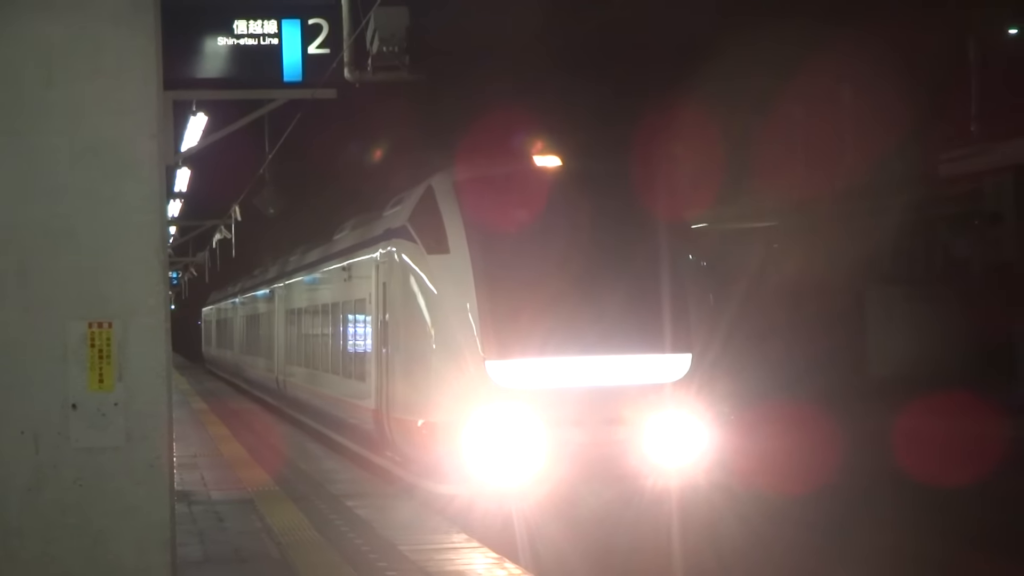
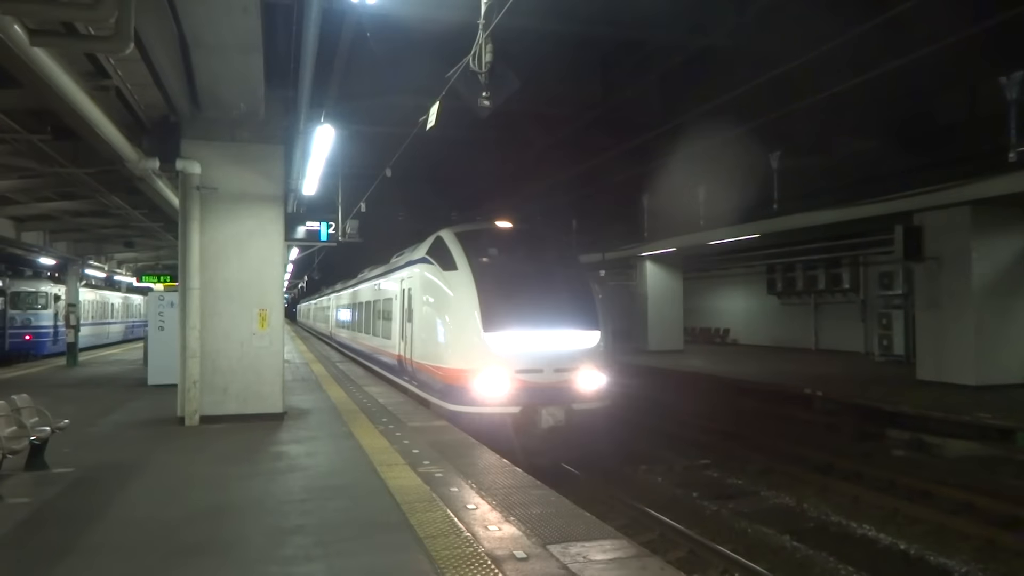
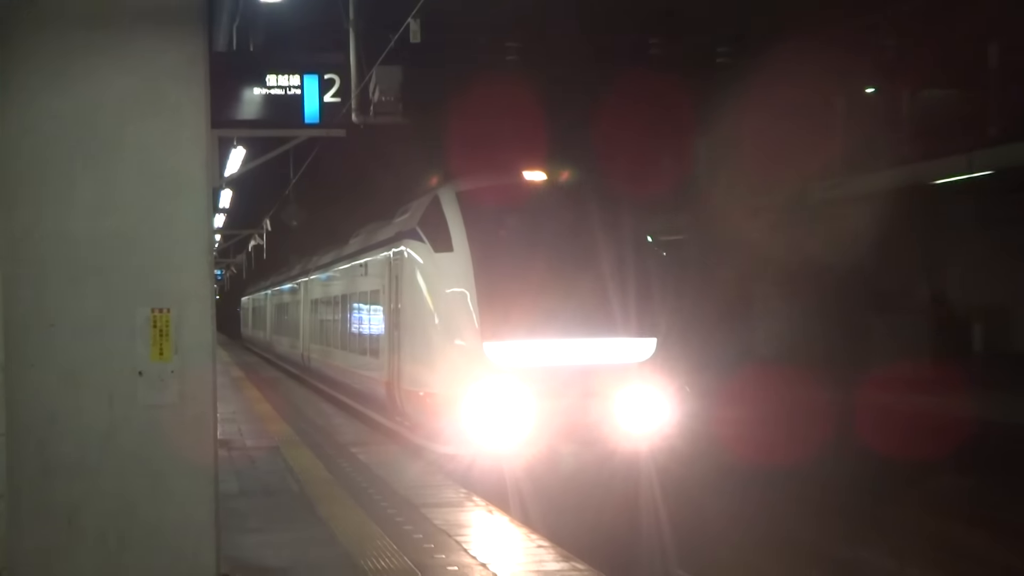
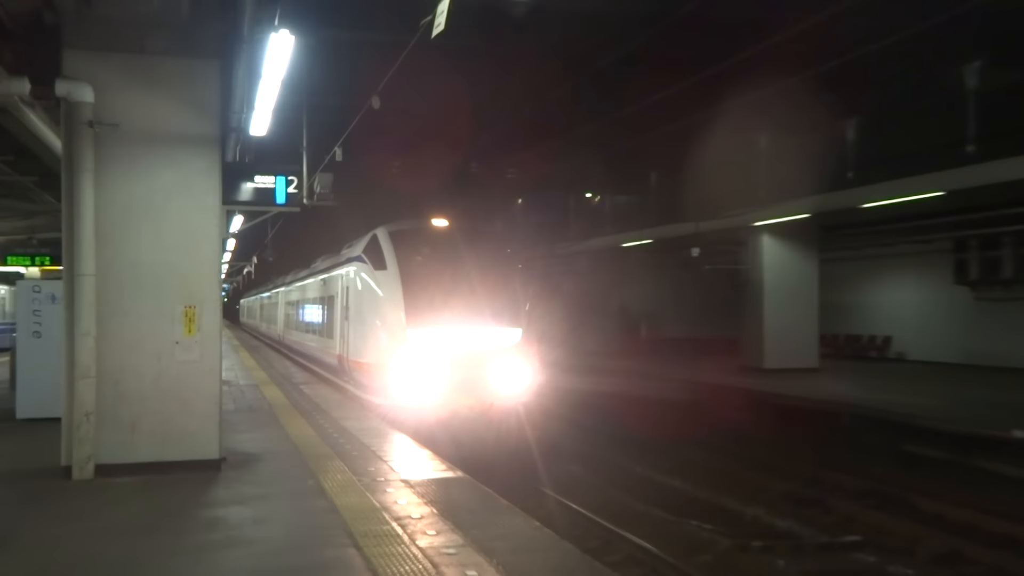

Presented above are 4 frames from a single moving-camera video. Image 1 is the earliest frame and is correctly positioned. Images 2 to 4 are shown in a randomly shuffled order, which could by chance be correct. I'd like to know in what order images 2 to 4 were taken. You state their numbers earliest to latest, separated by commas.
3, 4, 2
